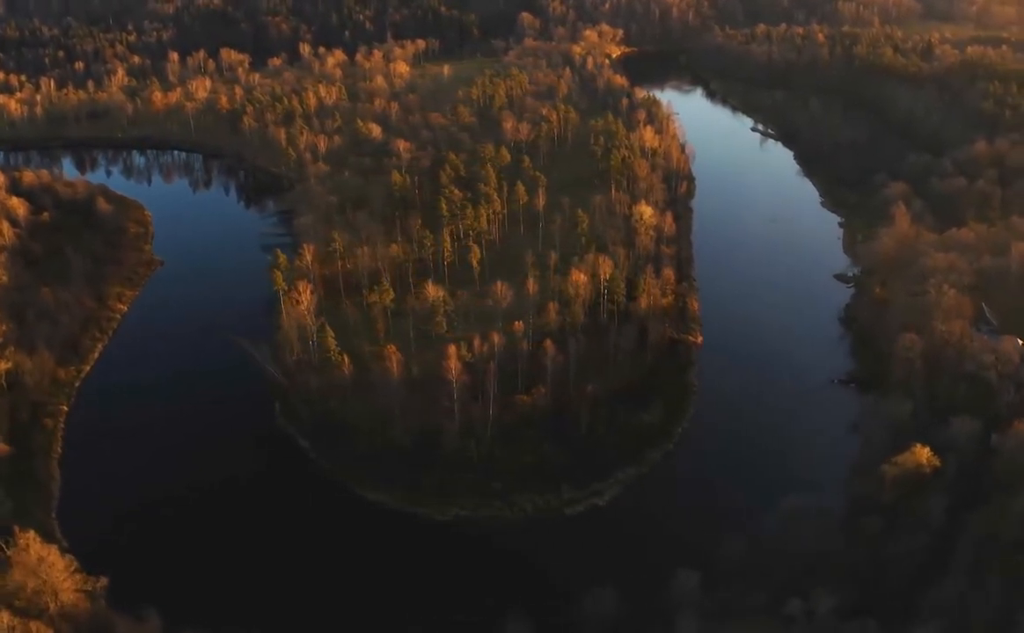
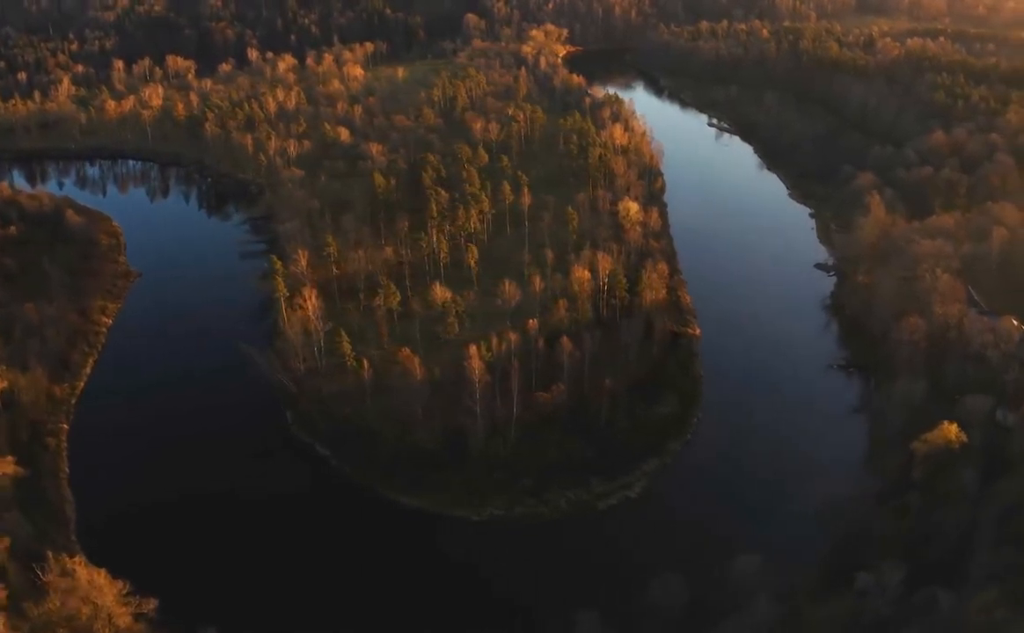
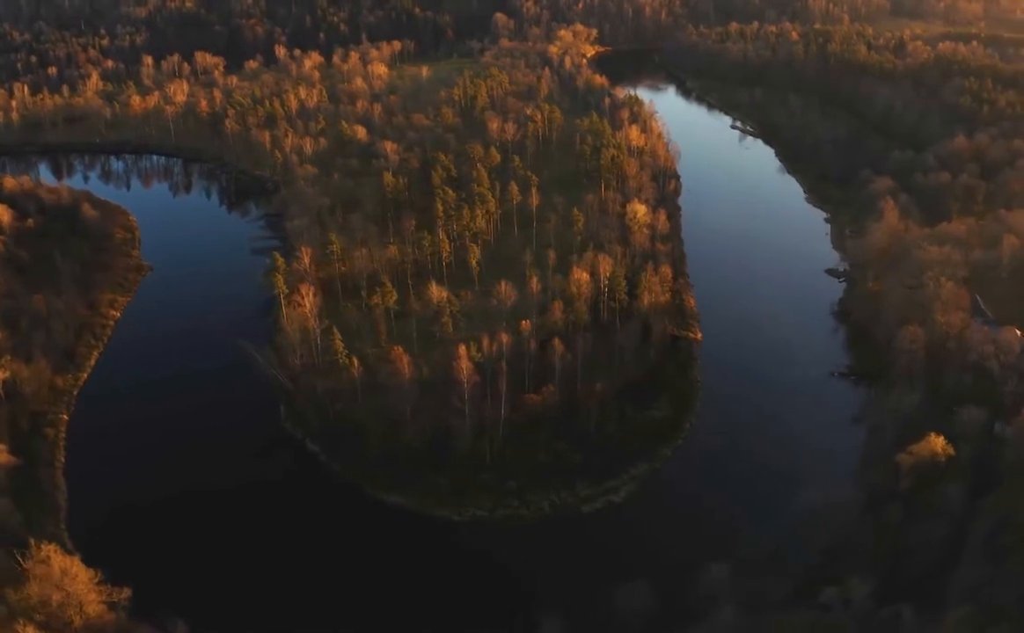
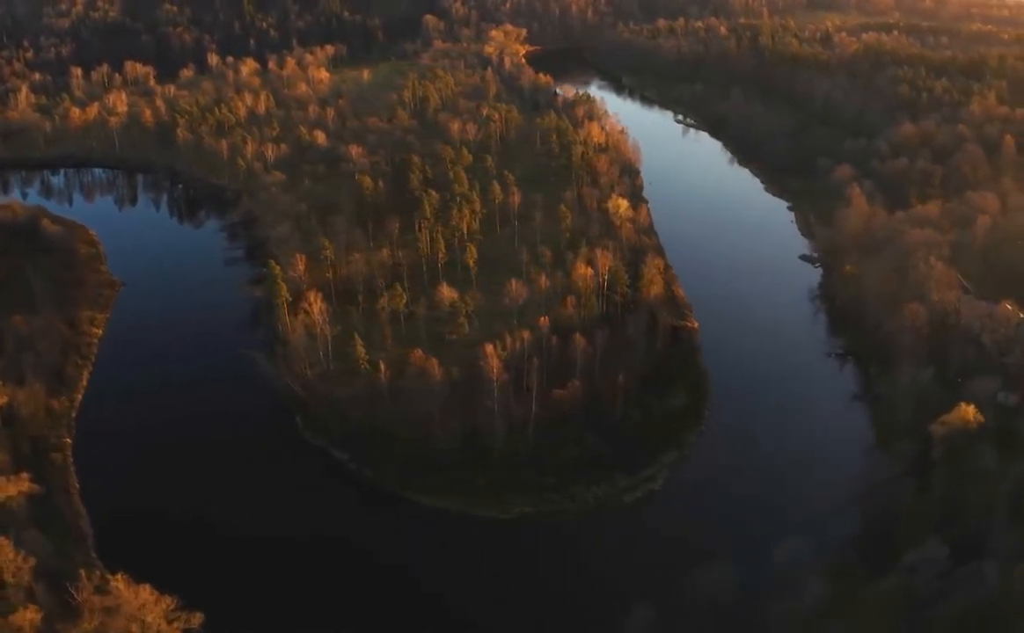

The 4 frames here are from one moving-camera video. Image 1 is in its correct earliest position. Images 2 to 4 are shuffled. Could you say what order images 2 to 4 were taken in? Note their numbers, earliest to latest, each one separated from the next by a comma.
3, 2, 4
